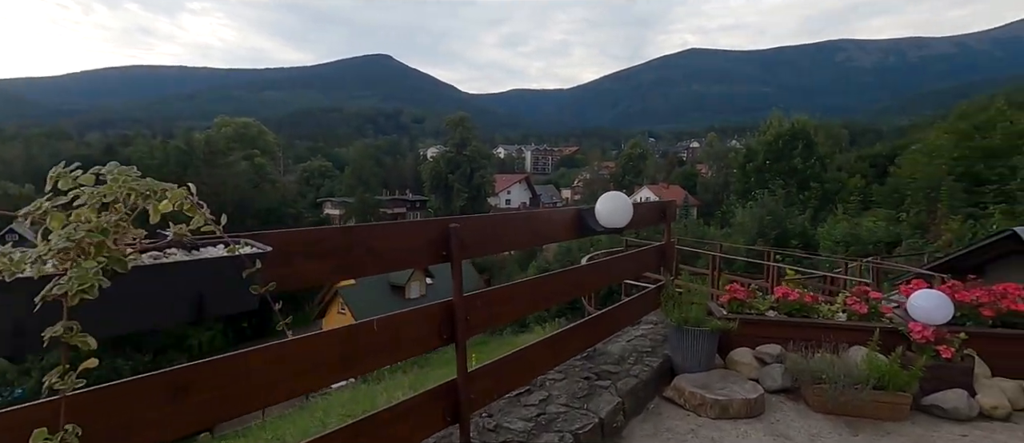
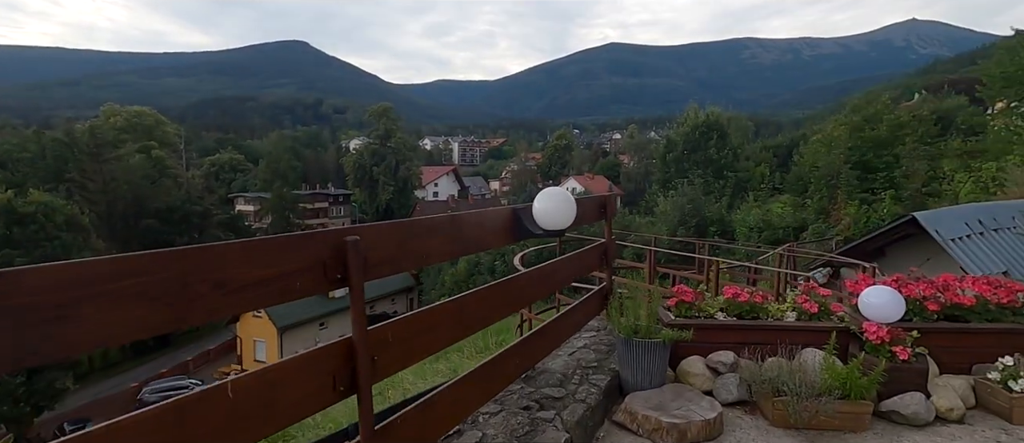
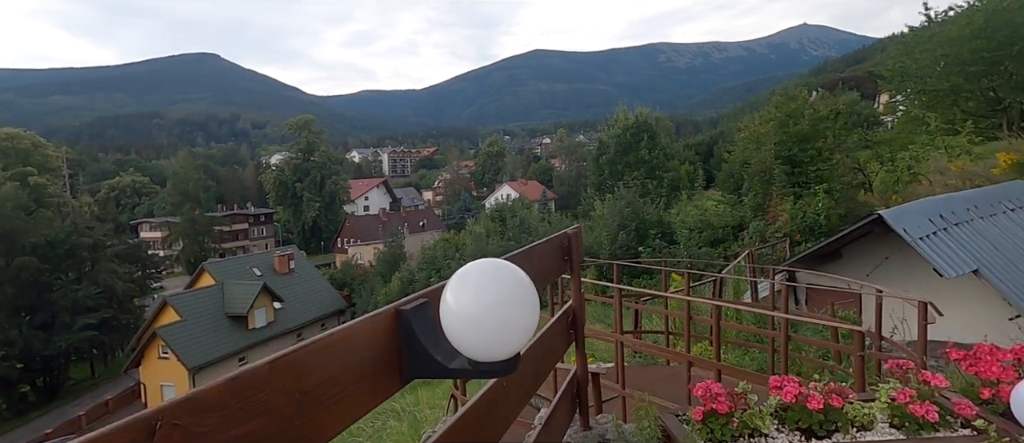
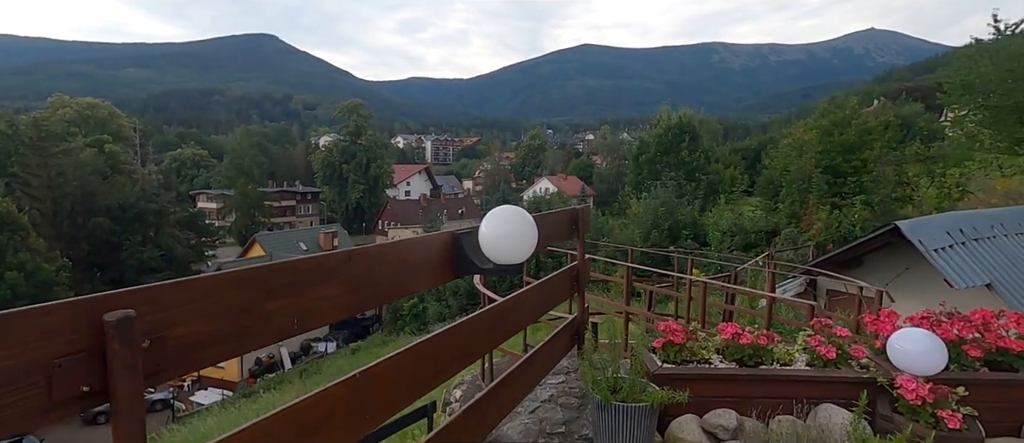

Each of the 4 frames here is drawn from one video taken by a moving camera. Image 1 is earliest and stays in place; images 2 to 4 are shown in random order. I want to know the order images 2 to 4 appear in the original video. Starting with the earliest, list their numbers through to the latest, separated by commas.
2, 4, 3
